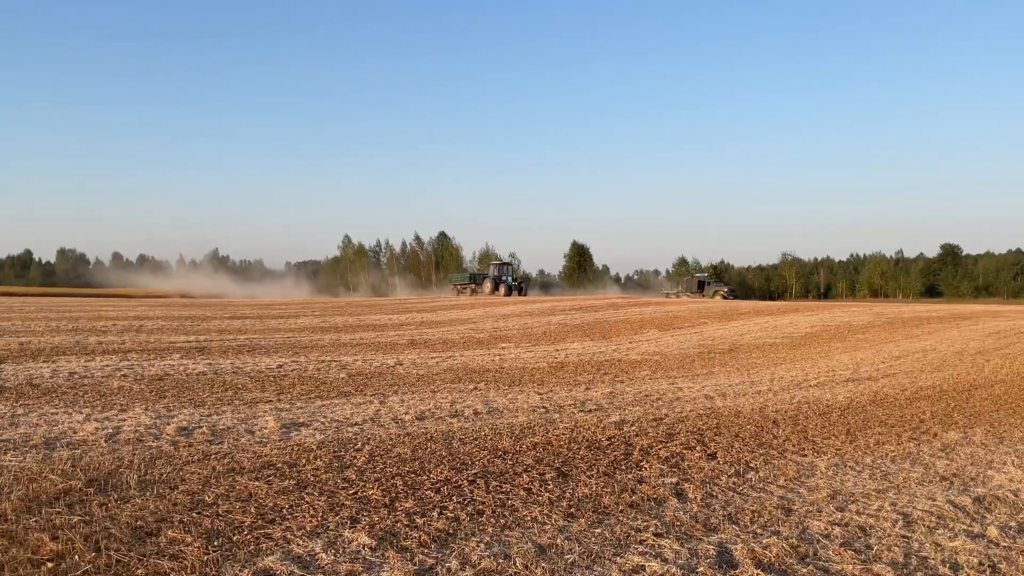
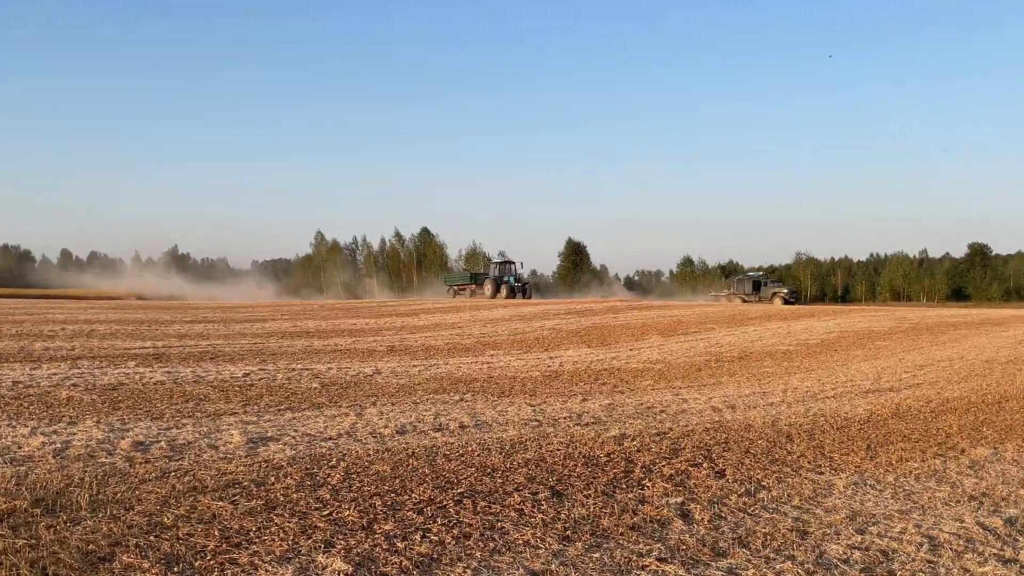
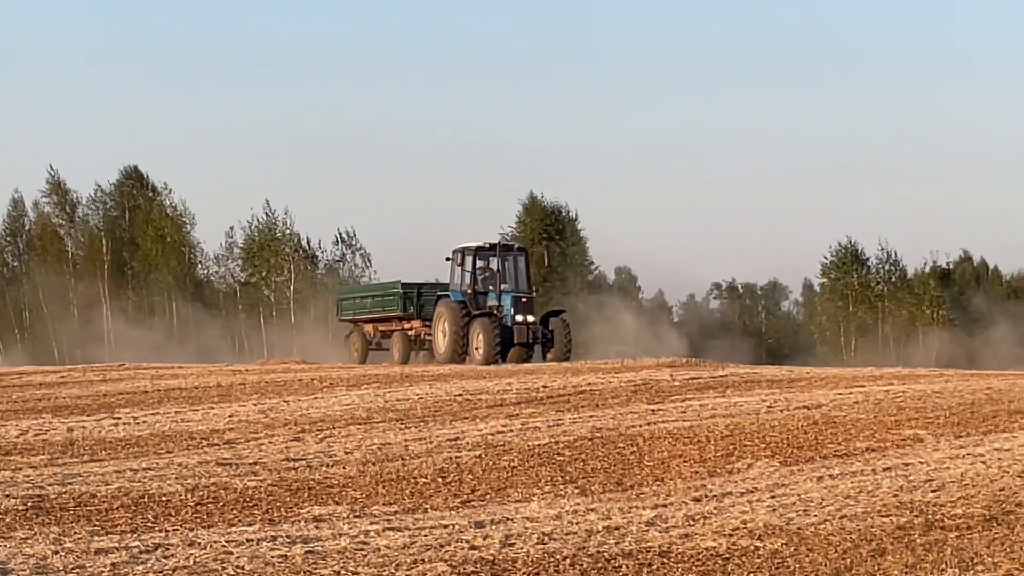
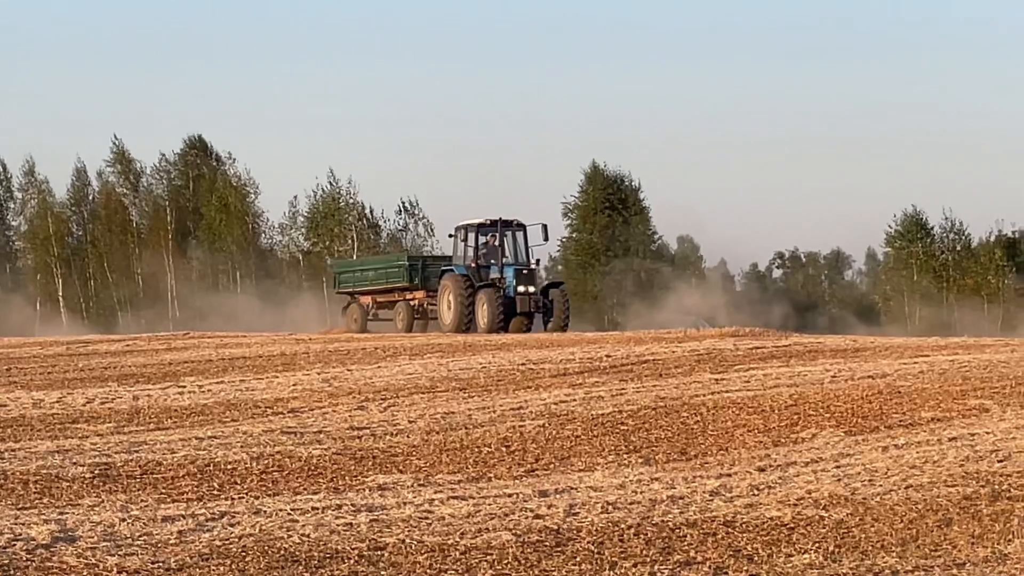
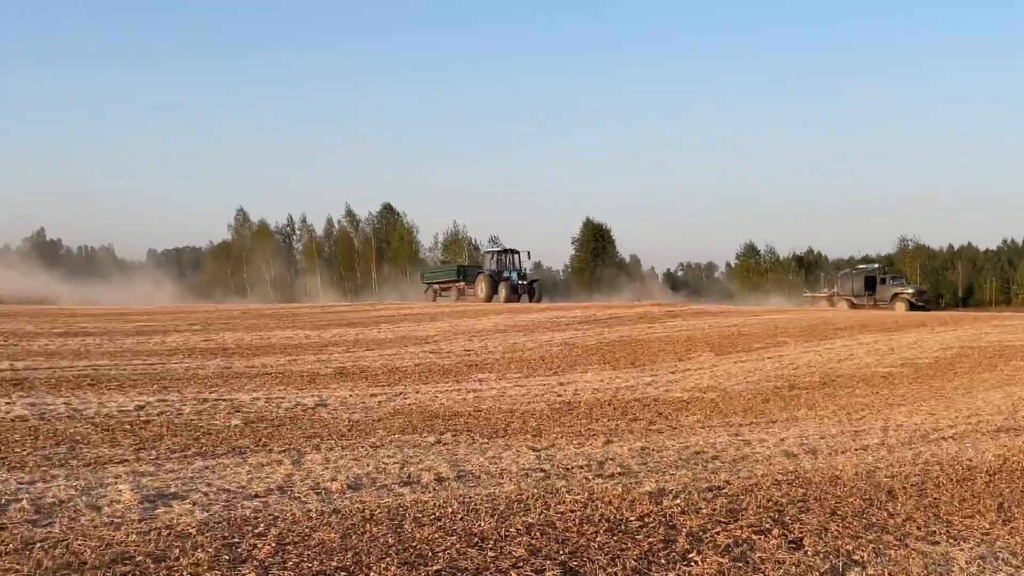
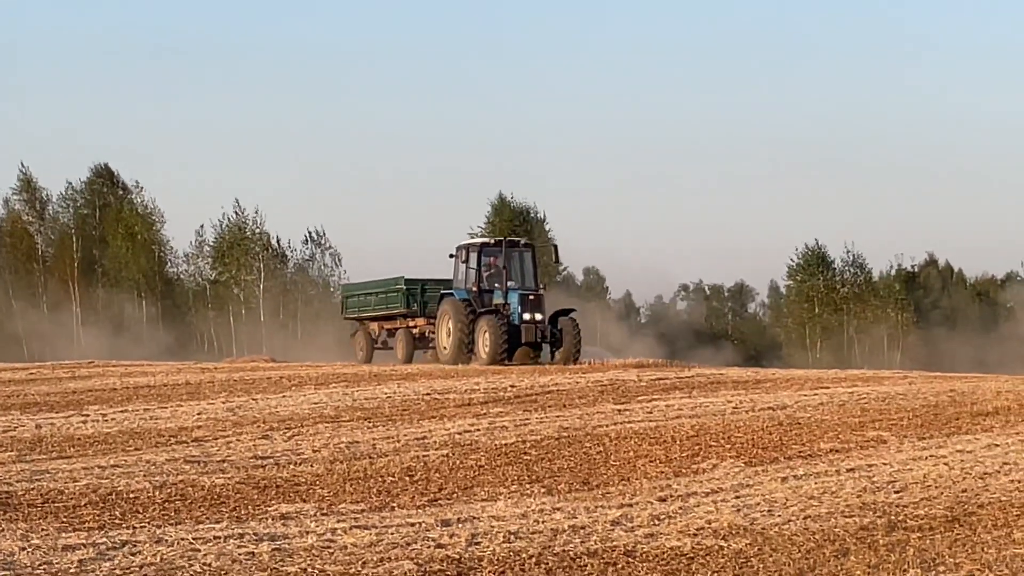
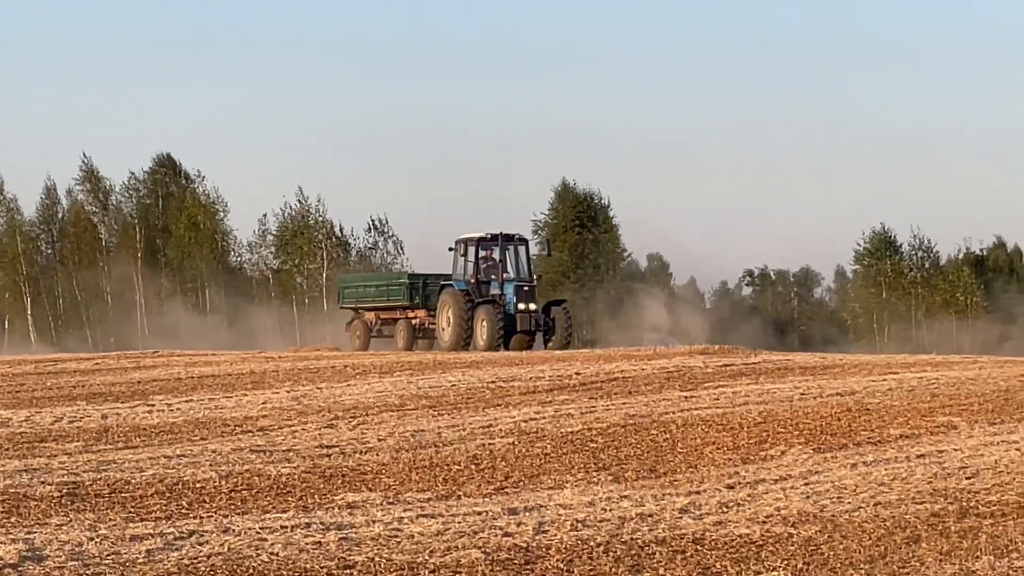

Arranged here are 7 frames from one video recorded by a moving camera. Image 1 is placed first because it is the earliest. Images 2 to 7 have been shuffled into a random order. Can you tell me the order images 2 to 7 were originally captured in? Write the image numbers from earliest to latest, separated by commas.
2, 5, 4, 7, 3, 6
